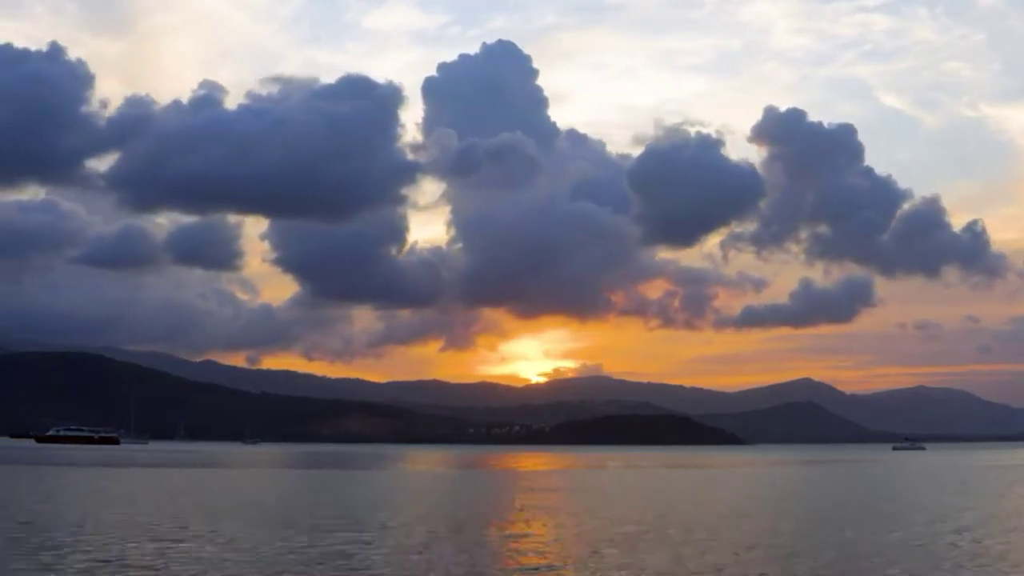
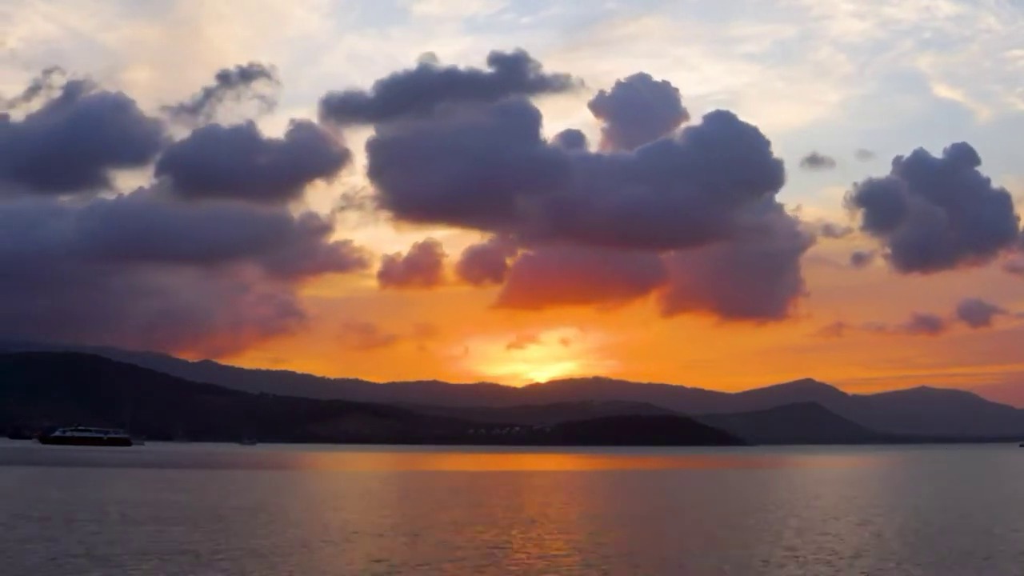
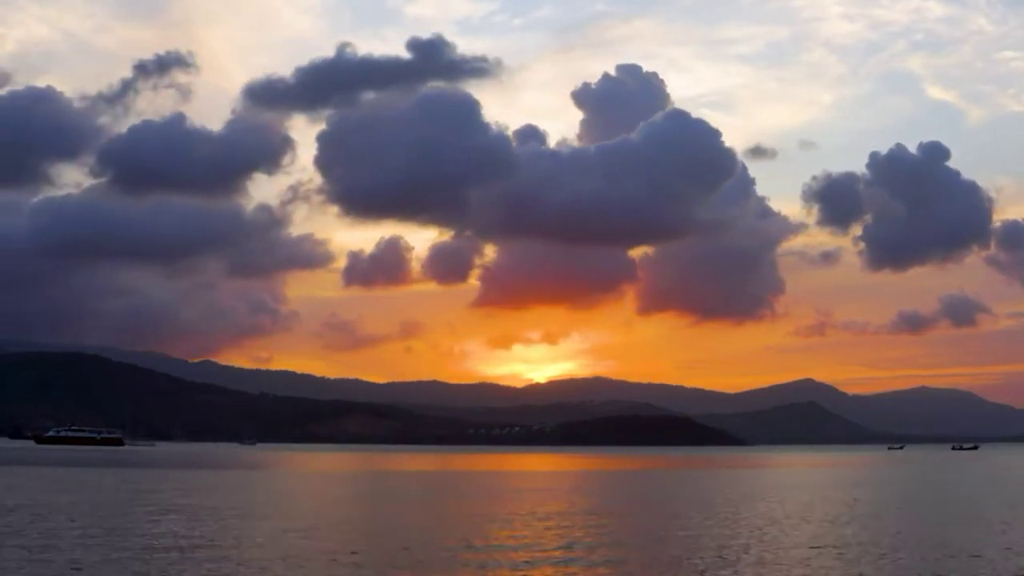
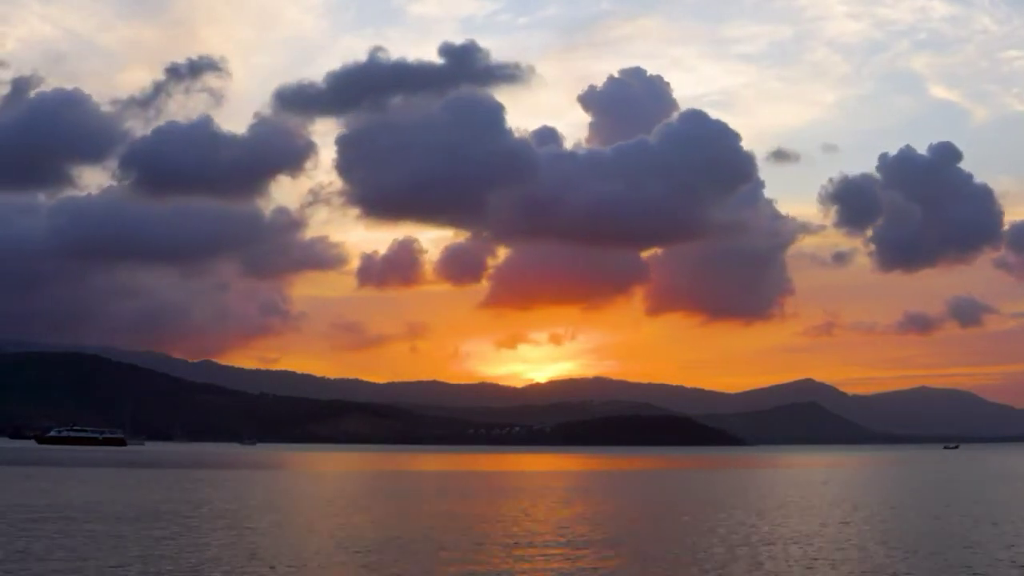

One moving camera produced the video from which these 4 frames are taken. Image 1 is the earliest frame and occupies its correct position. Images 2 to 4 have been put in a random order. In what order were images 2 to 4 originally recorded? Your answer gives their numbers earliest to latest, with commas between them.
3, 4, 2
